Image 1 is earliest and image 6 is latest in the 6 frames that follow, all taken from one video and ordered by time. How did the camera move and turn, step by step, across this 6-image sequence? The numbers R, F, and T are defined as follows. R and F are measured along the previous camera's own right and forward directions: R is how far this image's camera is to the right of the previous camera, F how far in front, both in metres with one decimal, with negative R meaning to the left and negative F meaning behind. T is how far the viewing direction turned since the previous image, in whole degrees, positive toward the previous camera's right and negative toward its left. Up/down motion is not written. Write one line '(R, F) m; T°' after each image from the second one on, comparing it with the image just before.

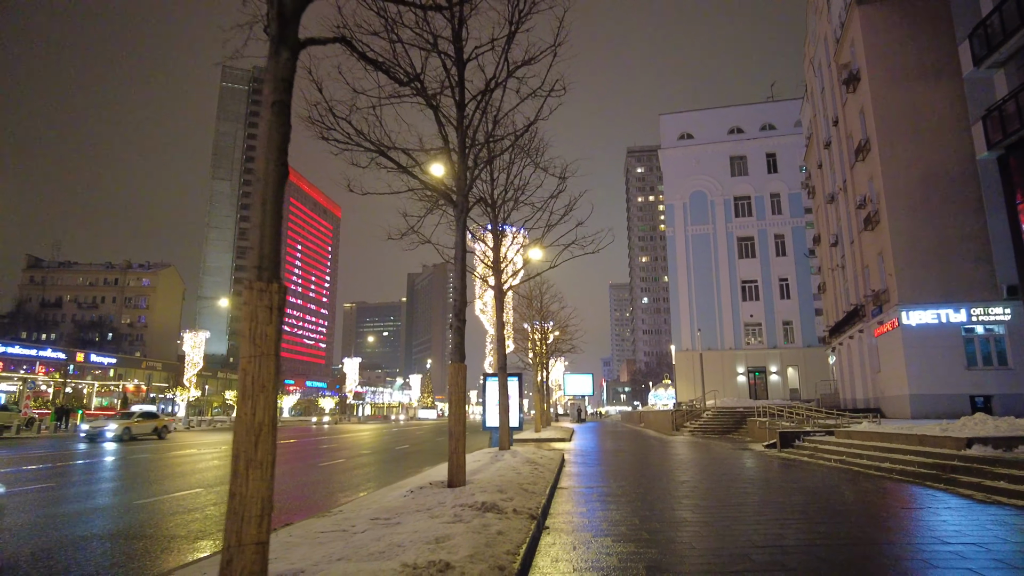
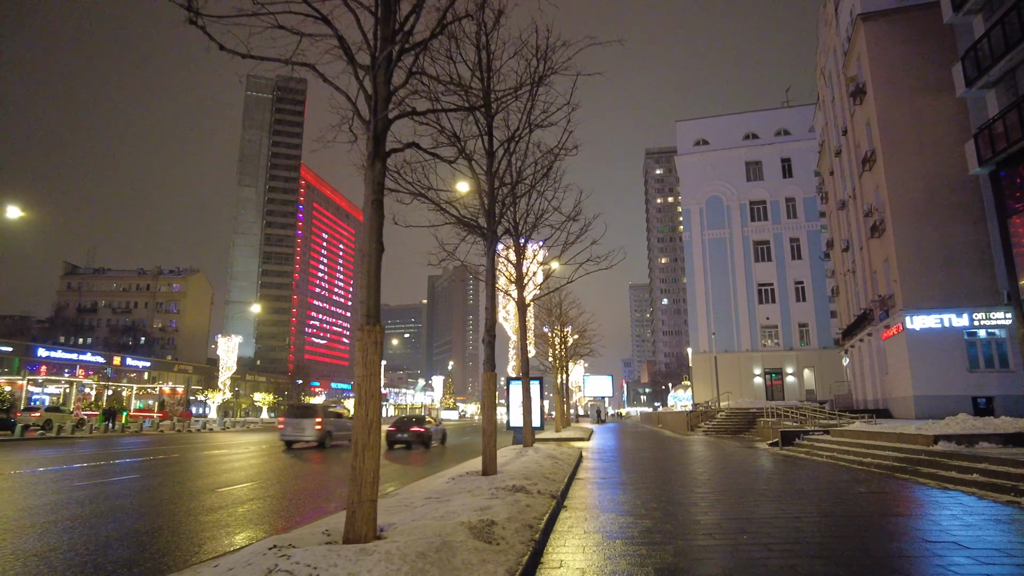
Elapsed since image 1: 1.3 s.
(0.0, -1.6) m; -2°
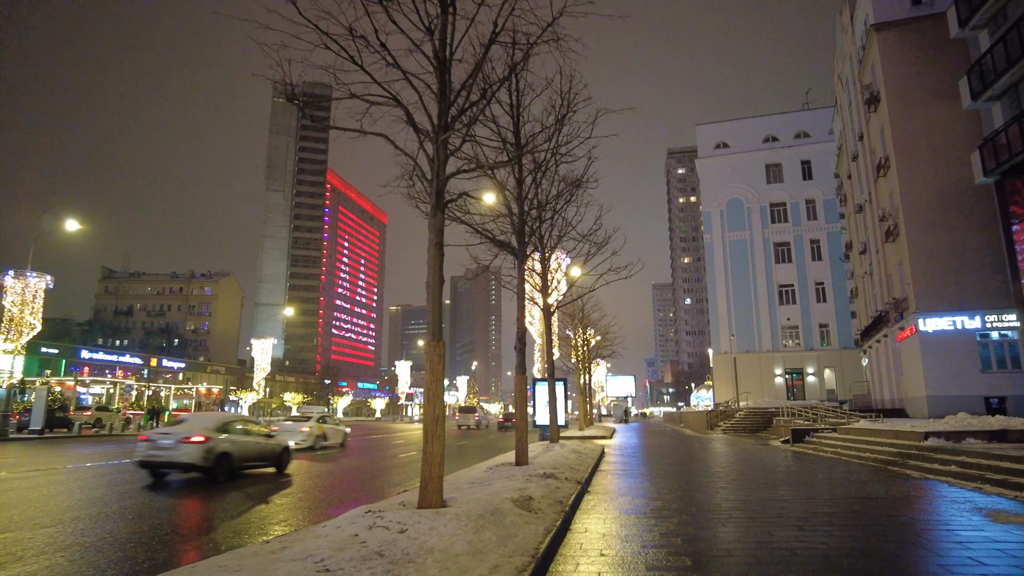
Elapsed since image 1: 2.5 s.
(-0.1, -1.4) m; -2°
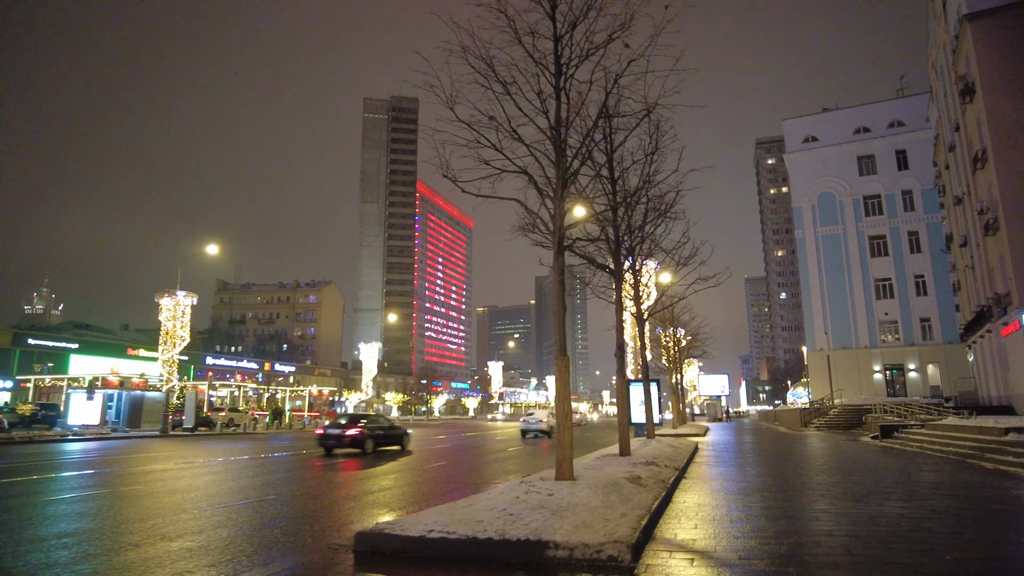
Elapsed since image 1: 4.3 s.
(-0.3, -2.0) m; -7°
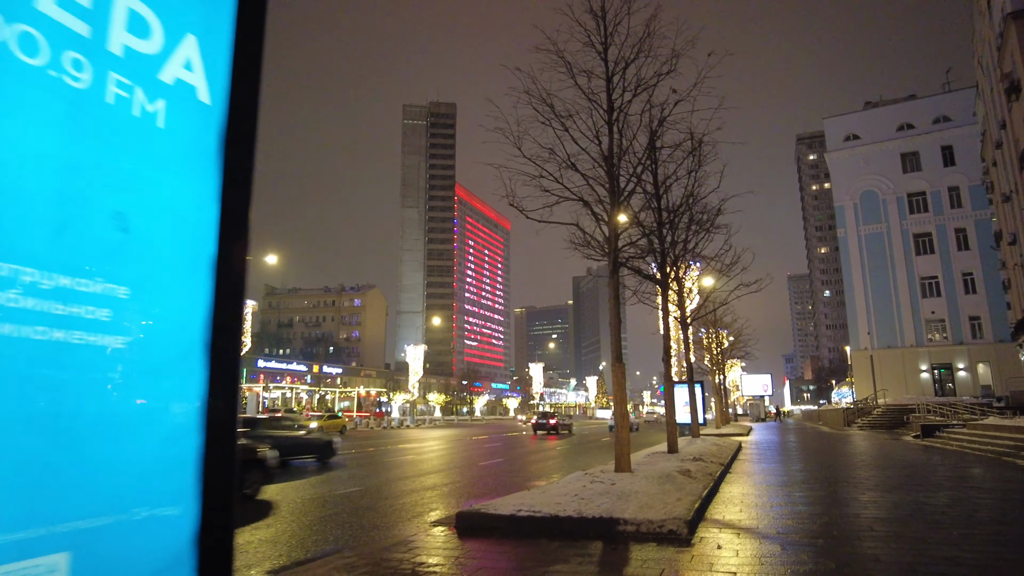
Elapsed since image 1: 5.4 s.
(-0.3, -1.2) m; -3°
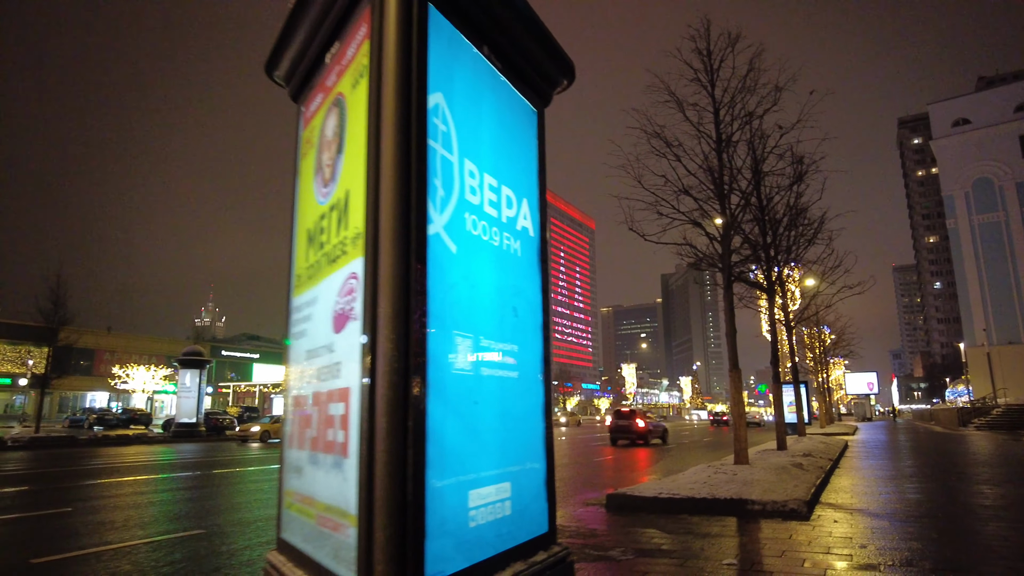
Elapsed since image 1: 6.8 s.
(-0.6, -1.6) m; -7°
